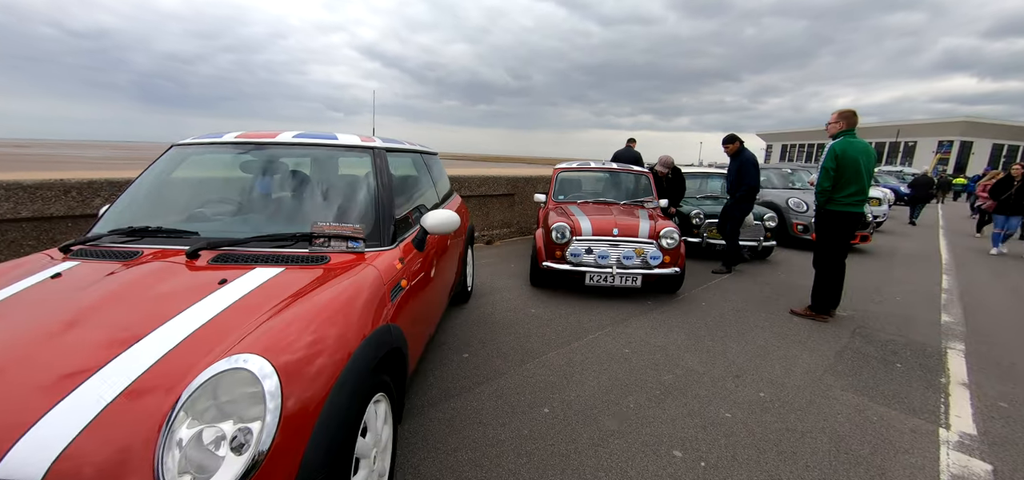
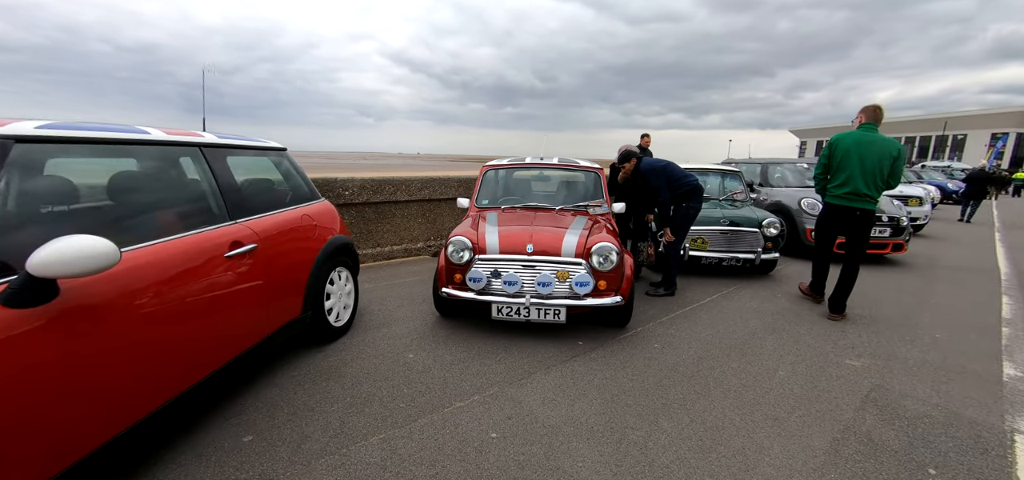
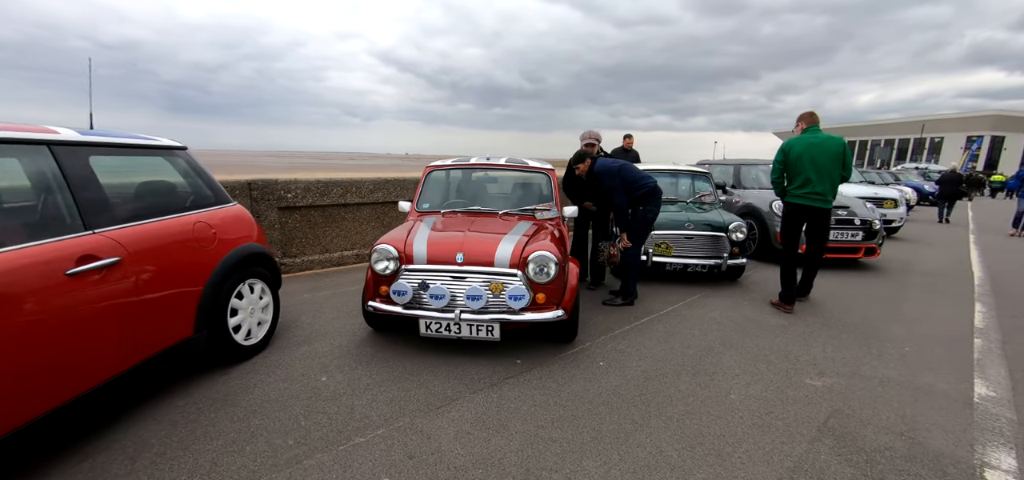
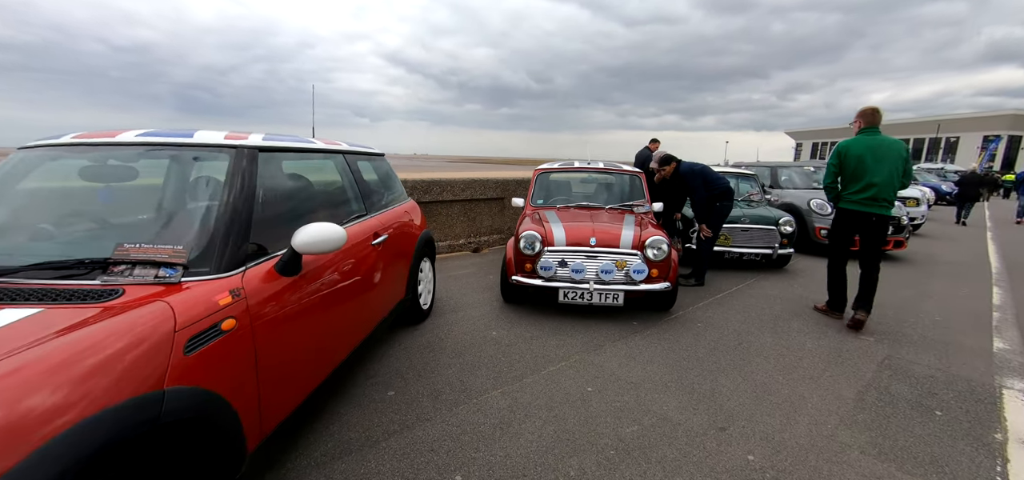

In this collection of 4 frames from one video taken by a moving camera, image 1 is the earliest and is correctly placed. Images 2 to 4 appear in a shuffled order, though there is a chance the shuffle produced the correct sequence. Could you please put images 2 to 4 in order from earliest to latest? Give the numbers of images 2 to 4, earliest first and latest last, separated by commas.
4, 2, 3
